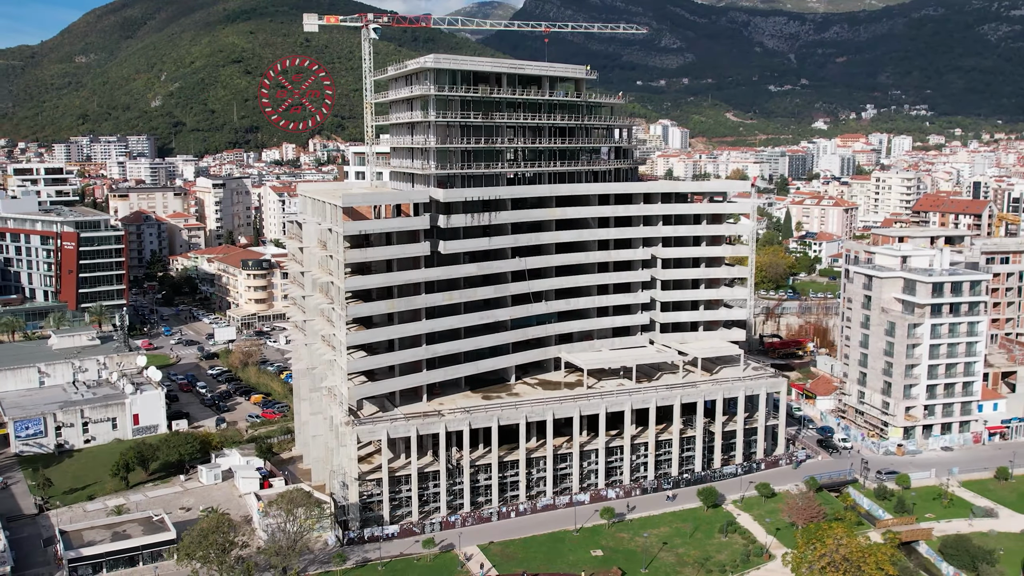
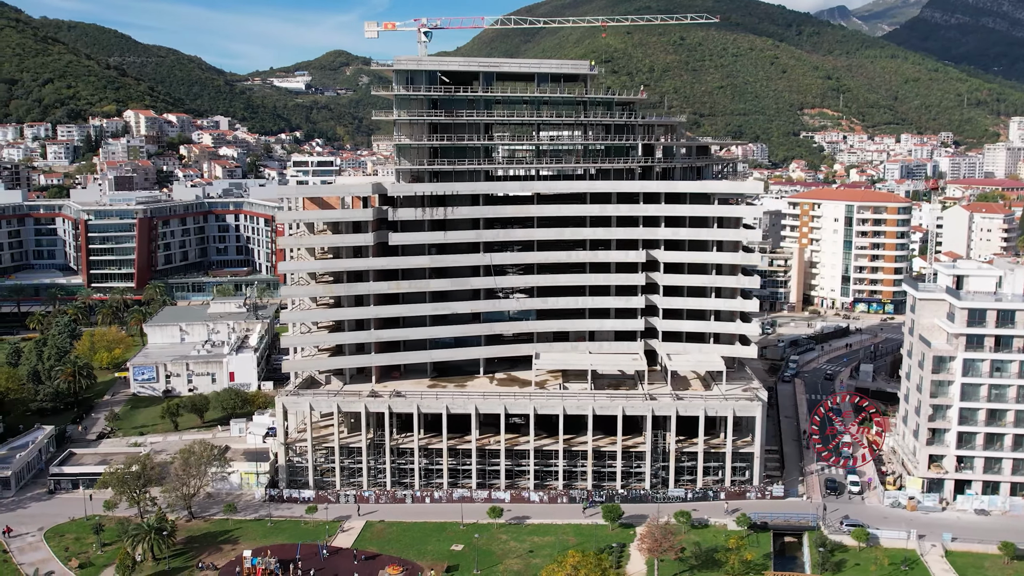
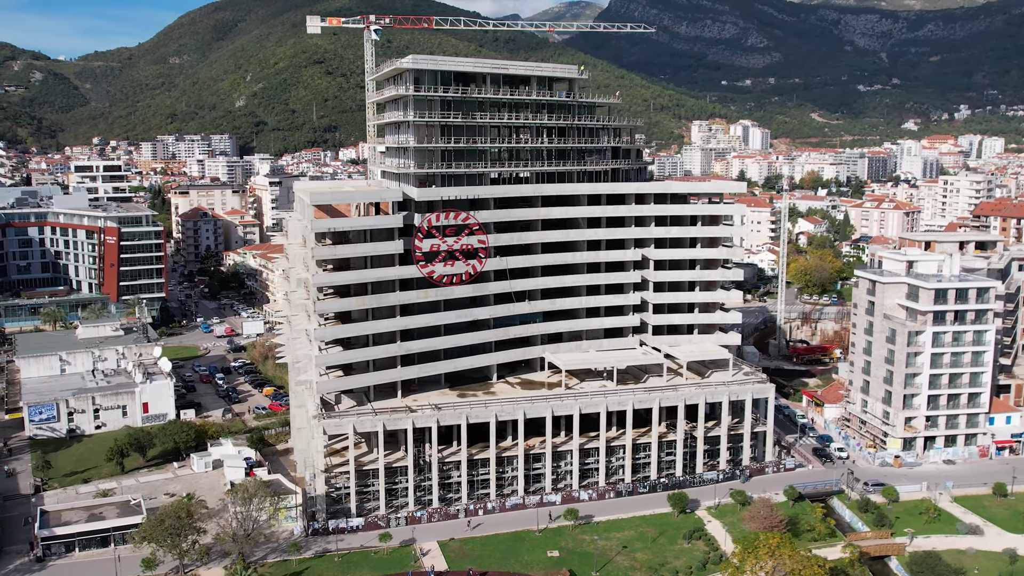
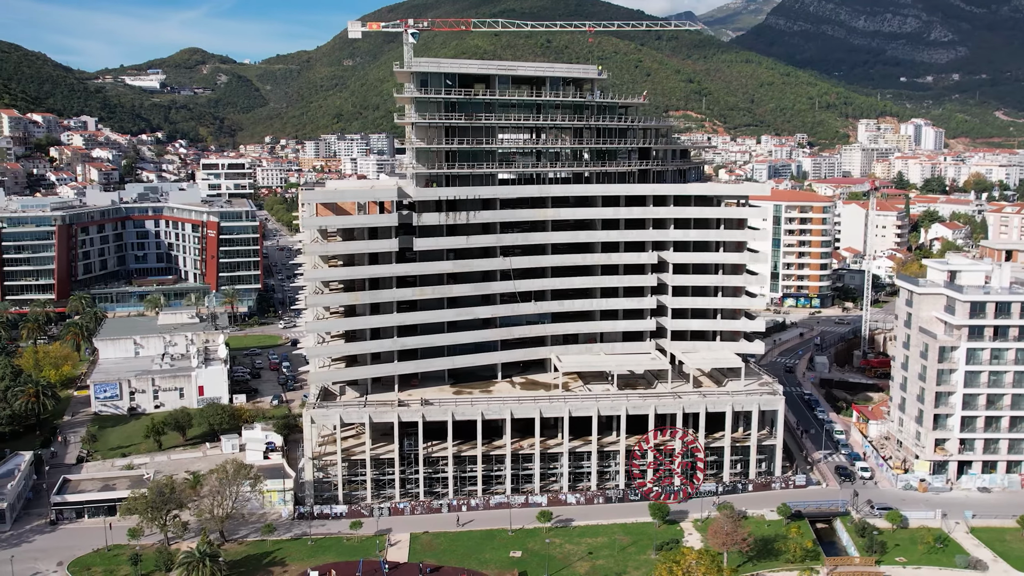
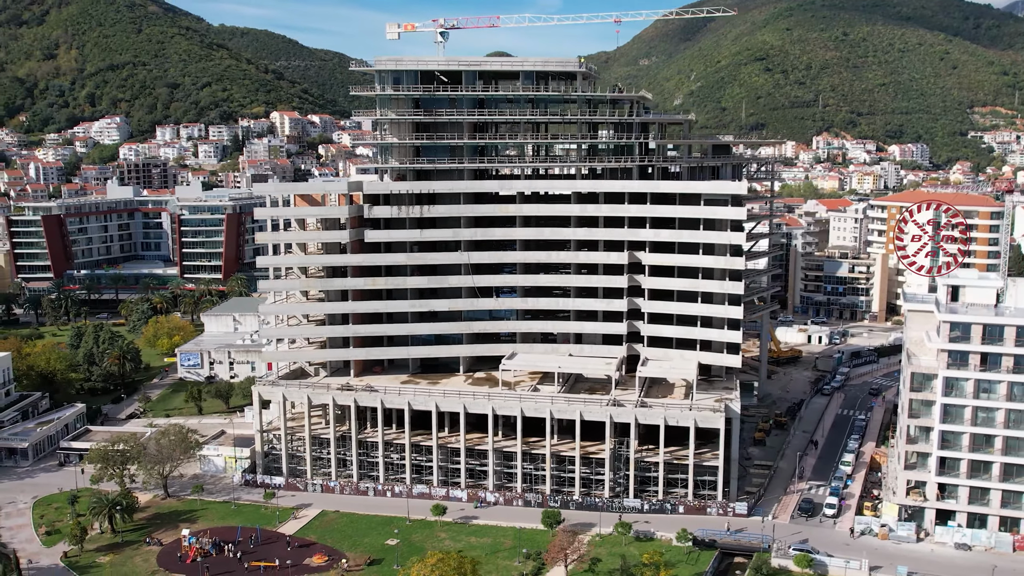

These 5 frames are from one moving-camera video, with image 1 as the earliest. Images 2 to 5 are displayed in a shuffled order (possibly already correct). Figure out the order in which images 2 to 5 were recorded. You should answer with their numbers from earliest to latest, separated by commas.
3, 4, 2, 5
